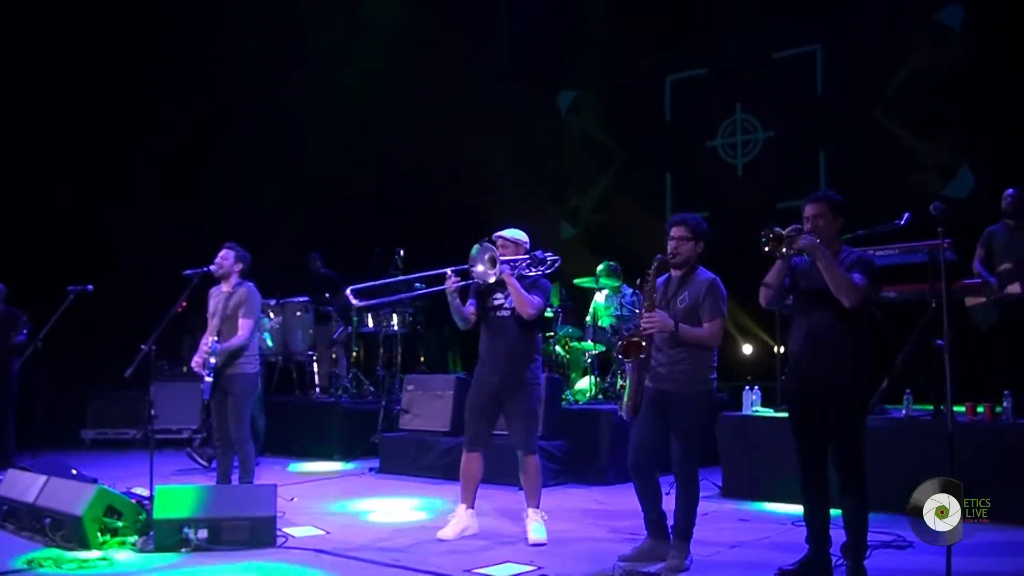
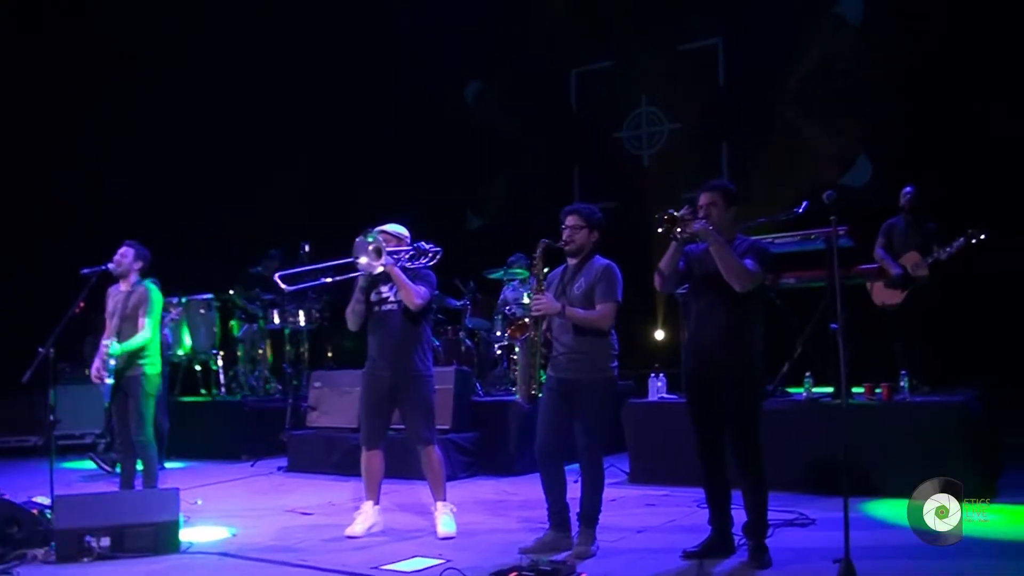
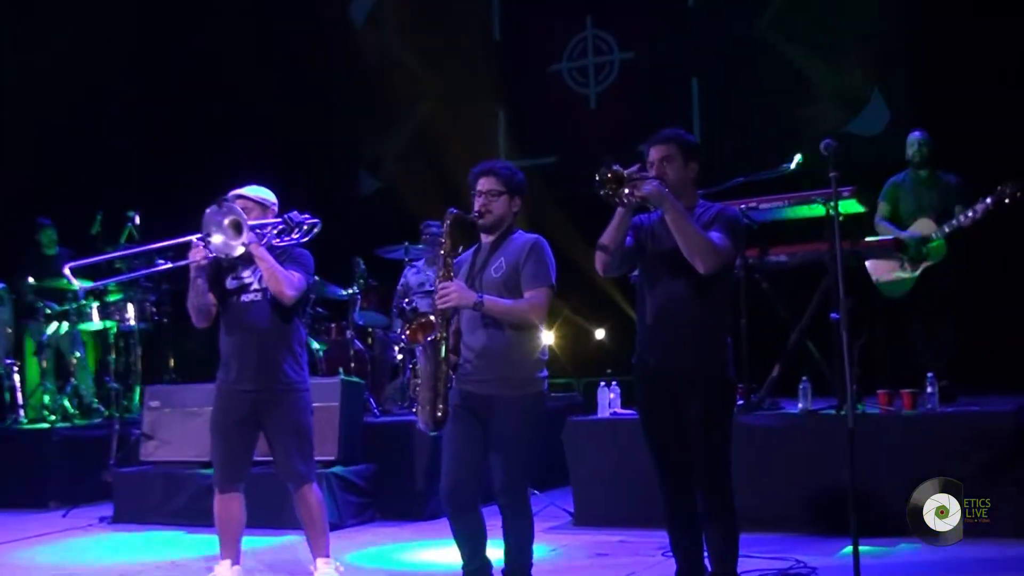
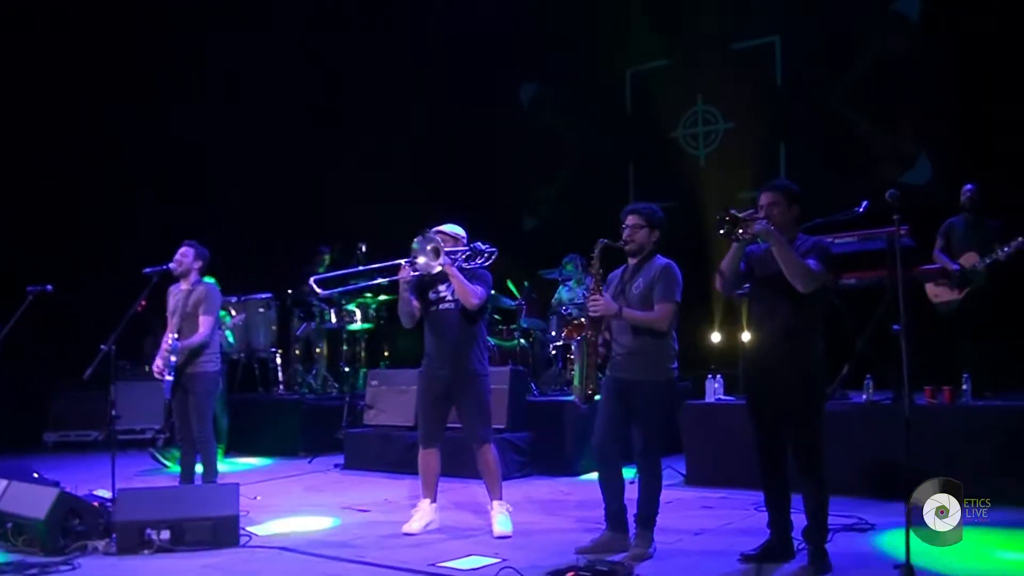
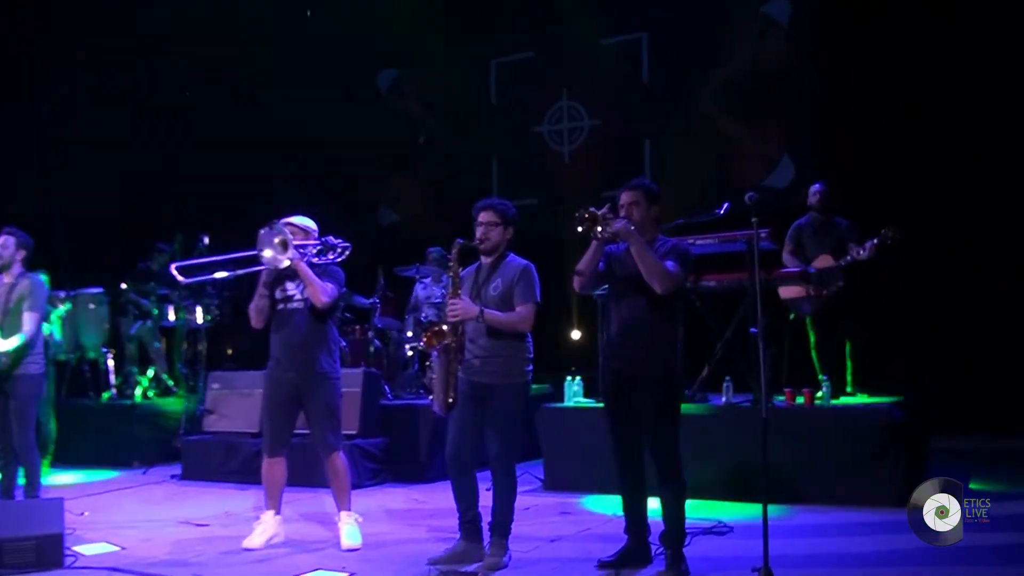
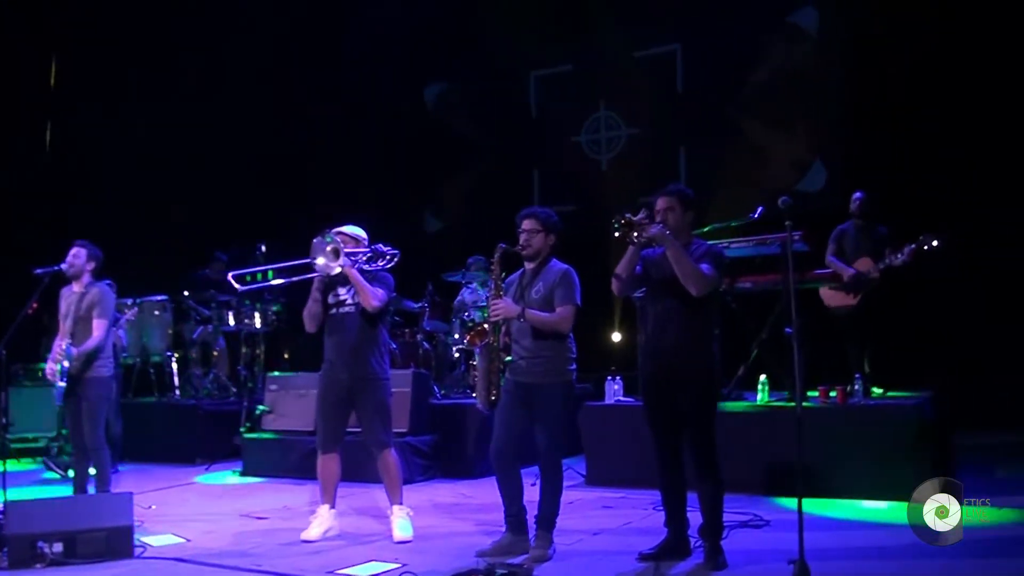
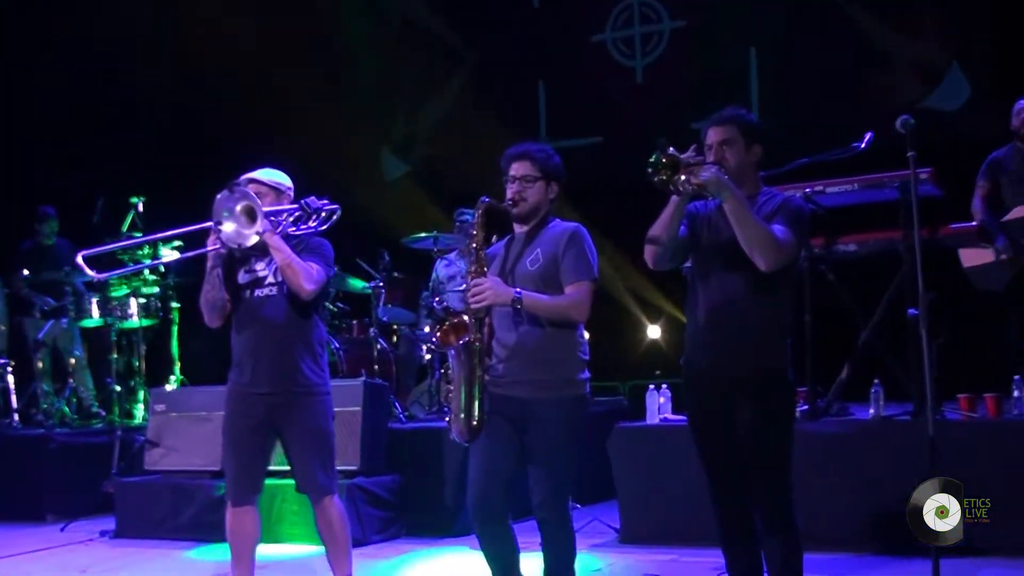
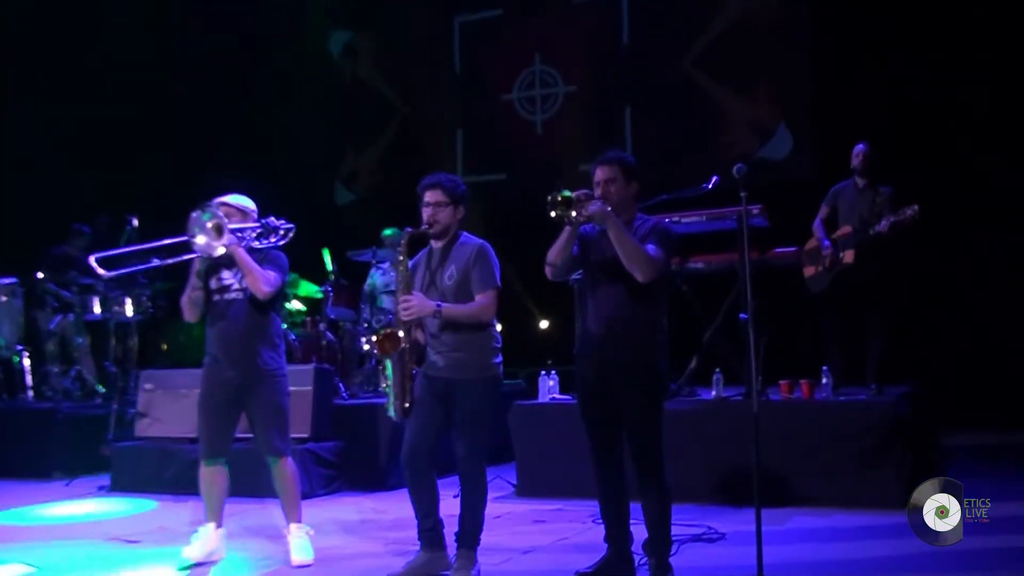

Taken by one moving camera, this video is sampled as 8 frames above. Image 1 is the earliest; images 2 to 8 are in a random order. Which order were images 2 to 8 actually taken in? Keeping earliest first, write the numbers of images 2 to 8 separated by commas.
4, 2, 6, 5, 8, 3, 7
